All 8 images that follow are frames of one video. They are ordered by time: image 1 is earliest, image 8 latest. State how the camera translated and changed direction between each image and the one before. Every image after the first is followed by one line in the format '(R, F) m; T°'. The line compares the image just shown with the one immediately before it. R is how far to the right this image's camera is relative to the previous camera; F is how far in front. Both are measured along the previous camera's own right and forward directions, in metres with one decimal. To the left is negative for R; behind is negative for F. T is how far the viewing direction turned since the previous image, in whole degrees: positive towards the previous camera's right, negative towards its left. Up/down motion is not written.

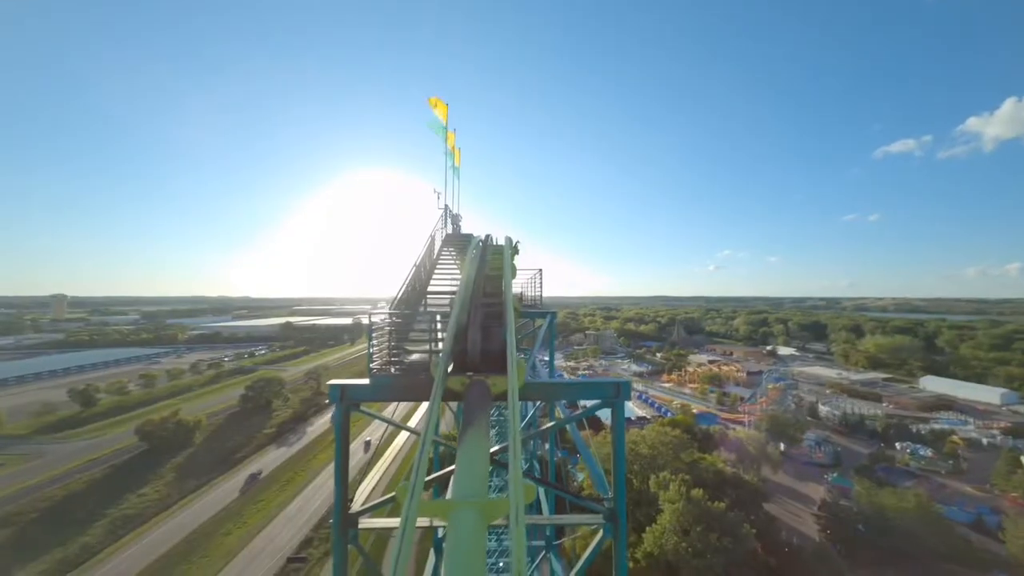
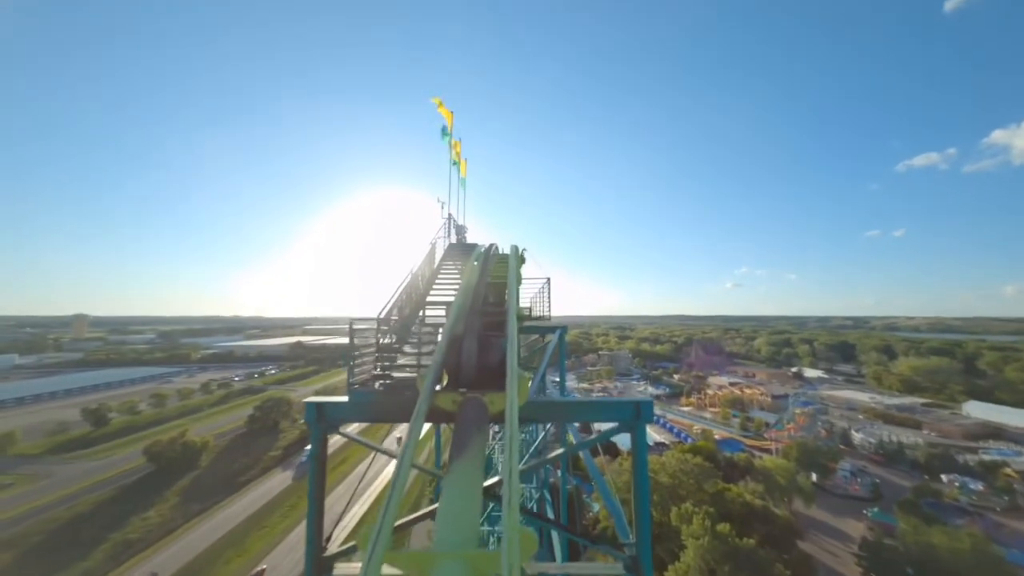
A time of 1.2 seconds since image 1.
(+0.1, +0.6) m; -2°
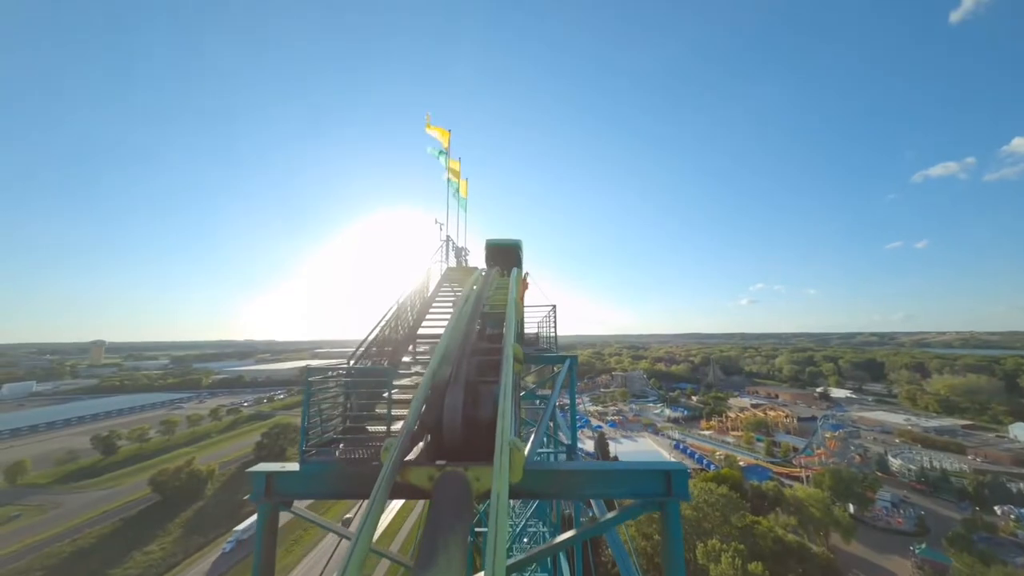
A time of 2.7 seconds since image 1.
(+0.1, +0.6) m; -1°
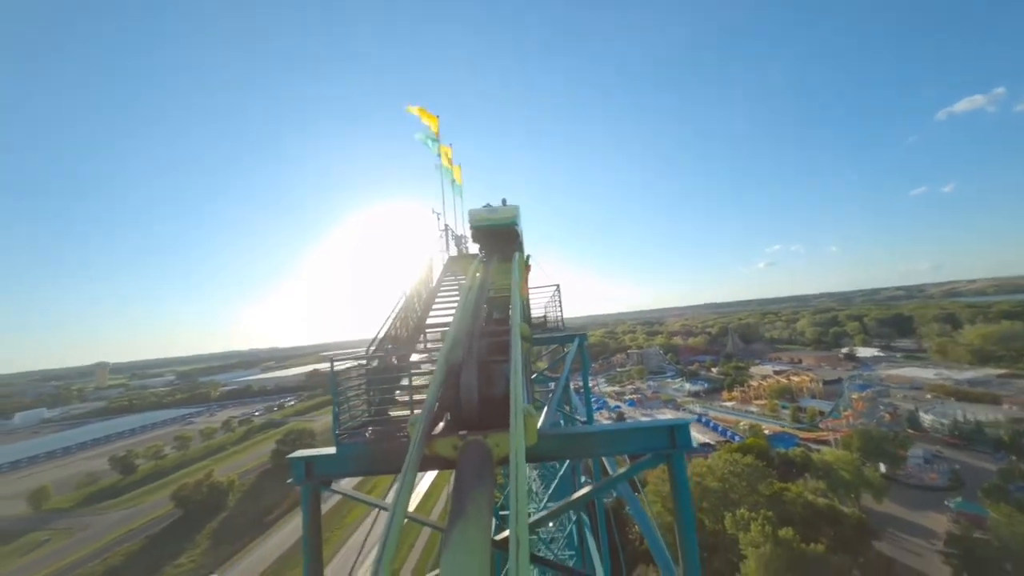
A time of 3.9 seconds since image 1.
(+0.4, +0.8) m; -2°
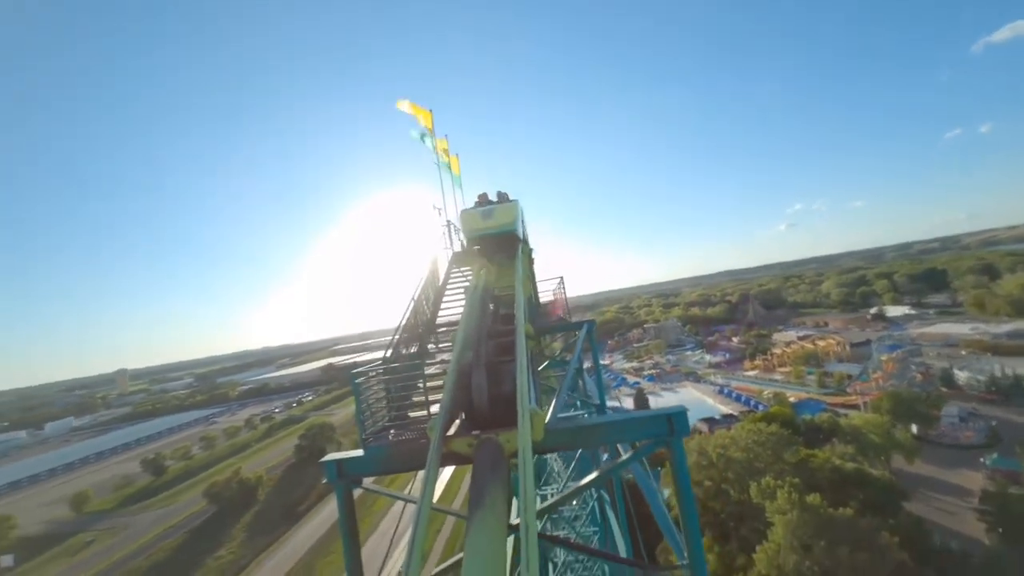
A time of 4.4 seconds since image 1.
(+0.6, +0.5) m; -3°
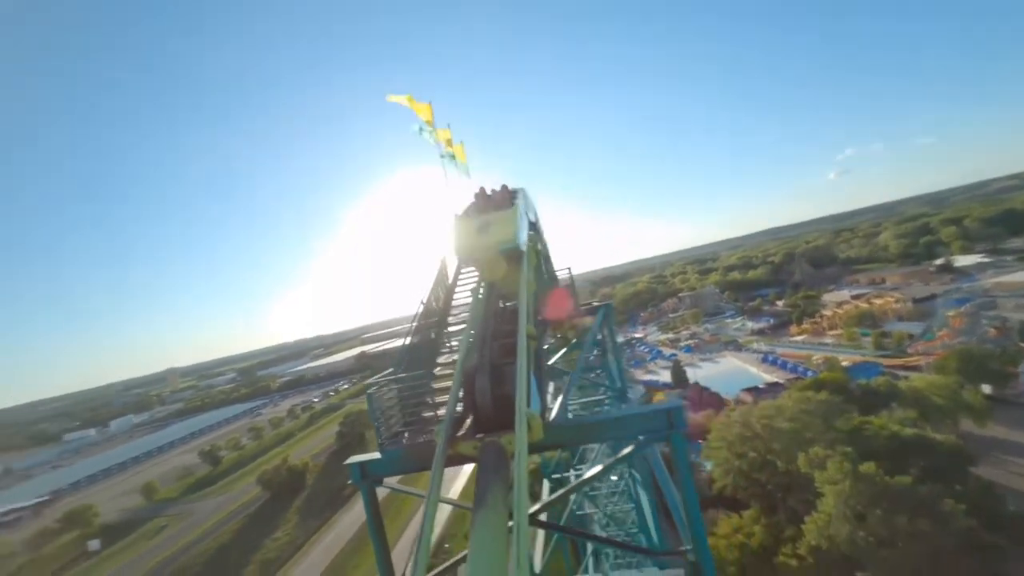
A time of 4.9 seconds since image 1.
(+0.7, +0.6) m; -5°
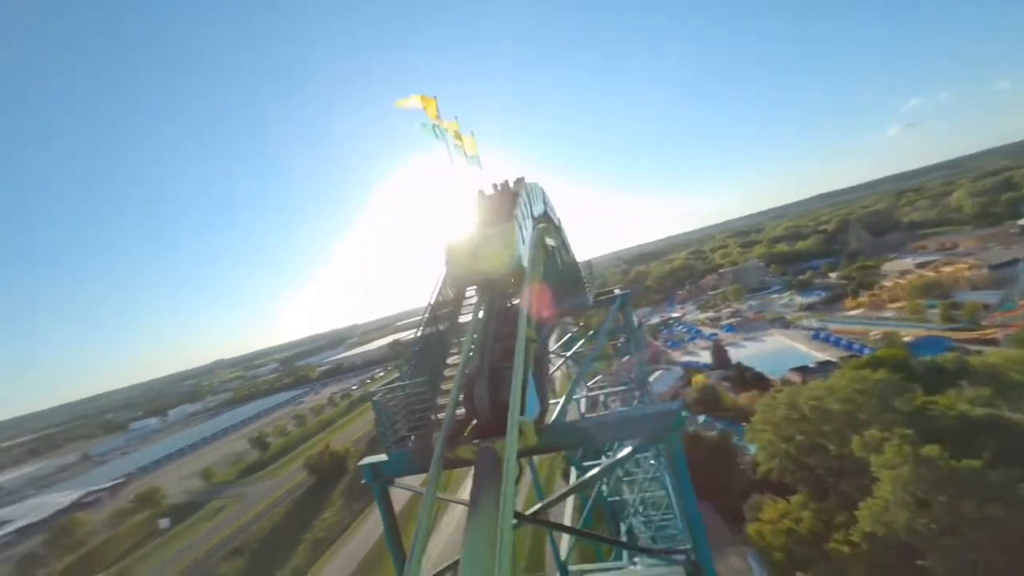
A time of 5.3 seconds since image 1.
(+0.6, +0.5) m; -5°
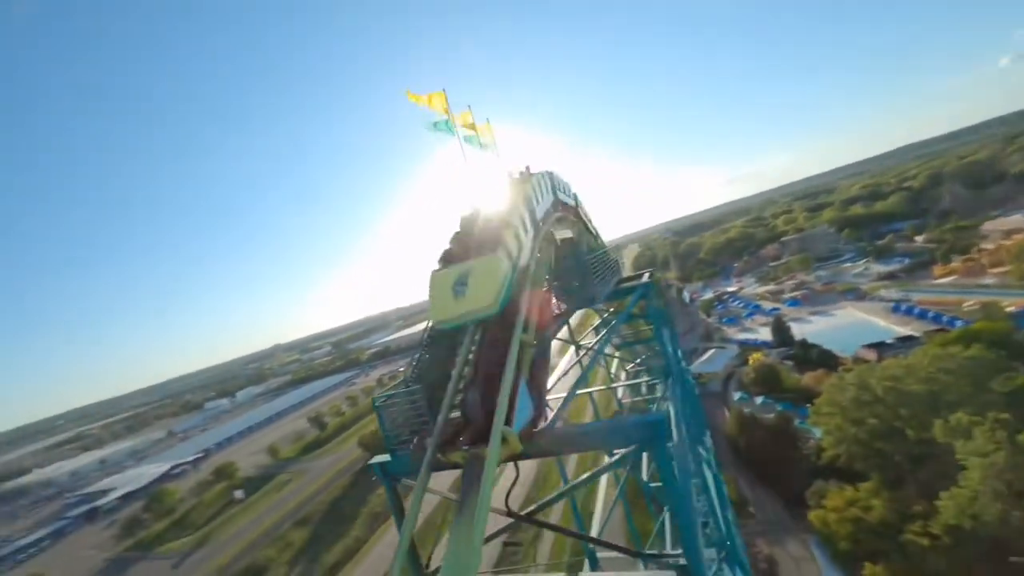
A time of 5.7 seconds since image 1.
(+0.6, +0.6) m; -7°
